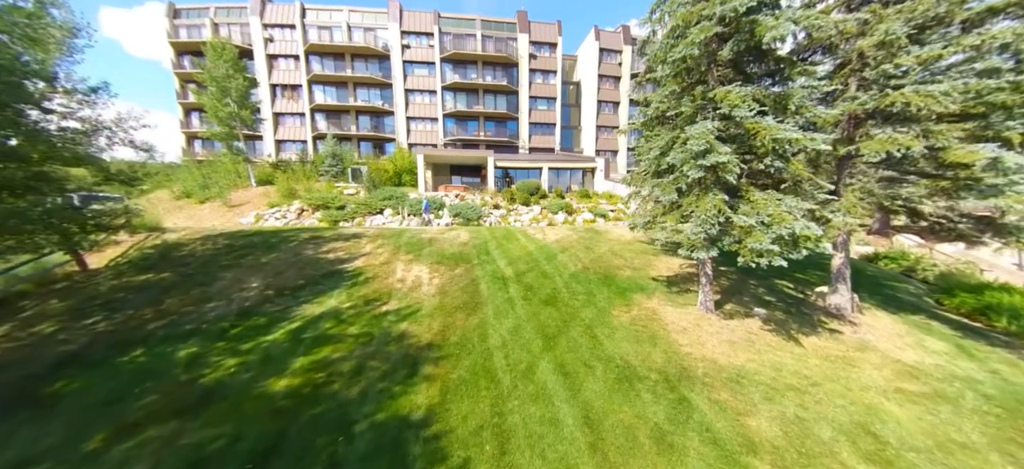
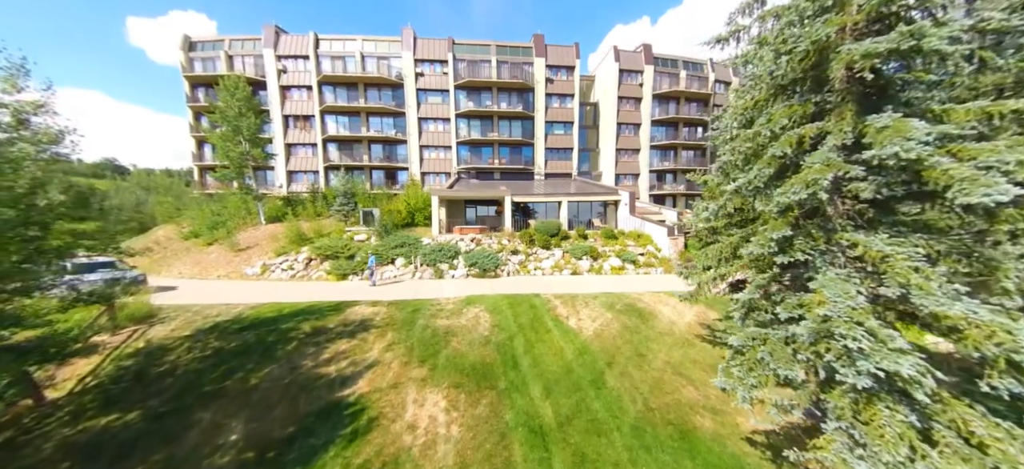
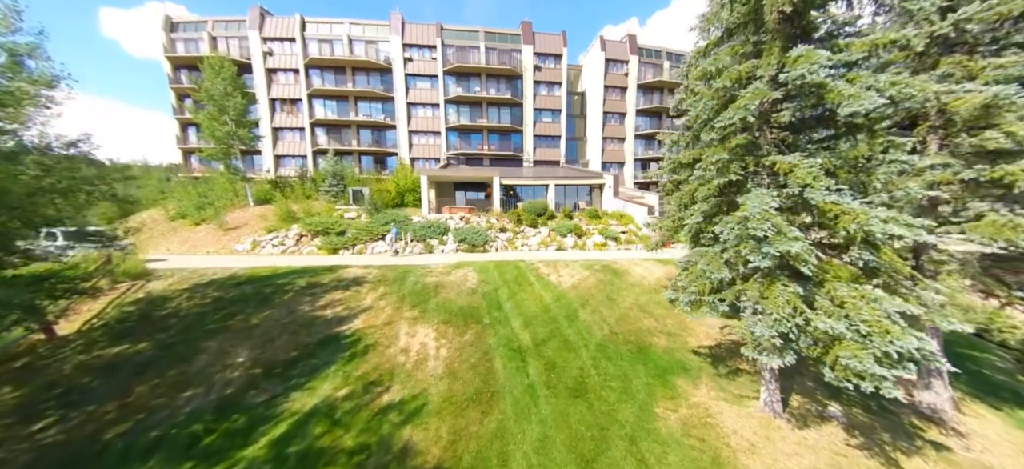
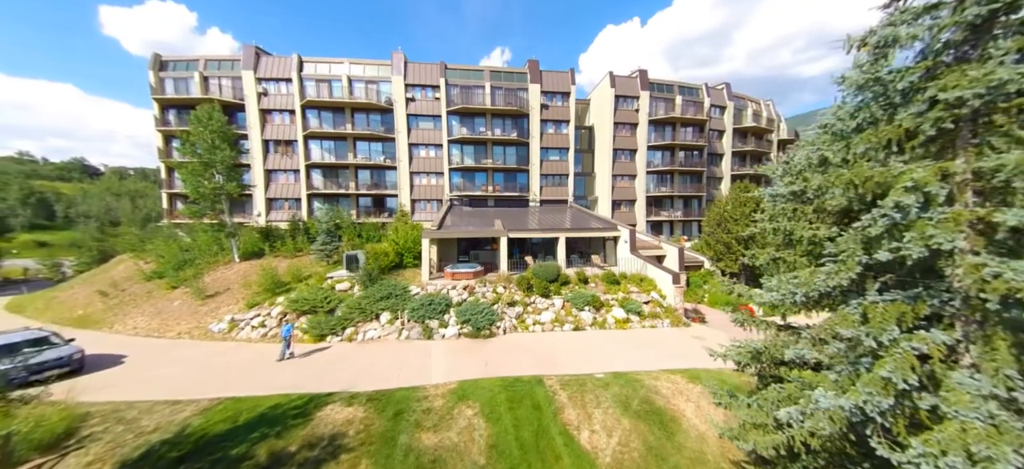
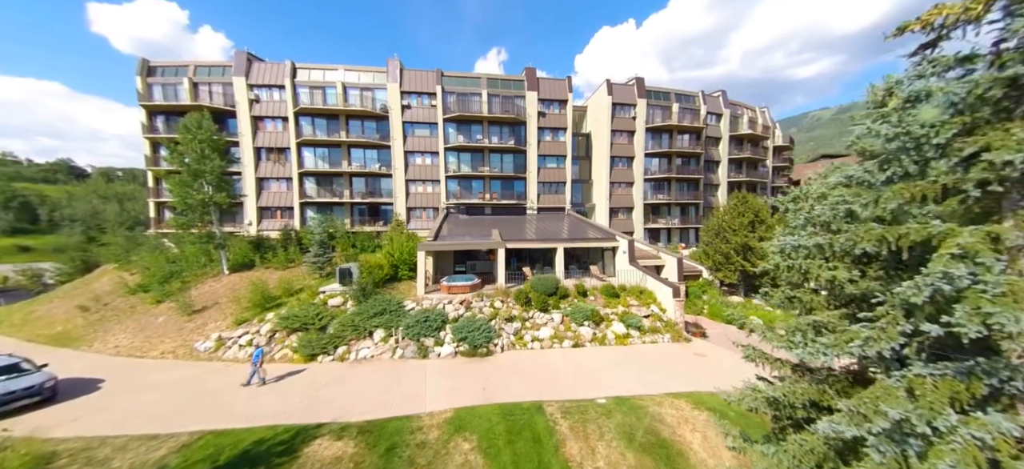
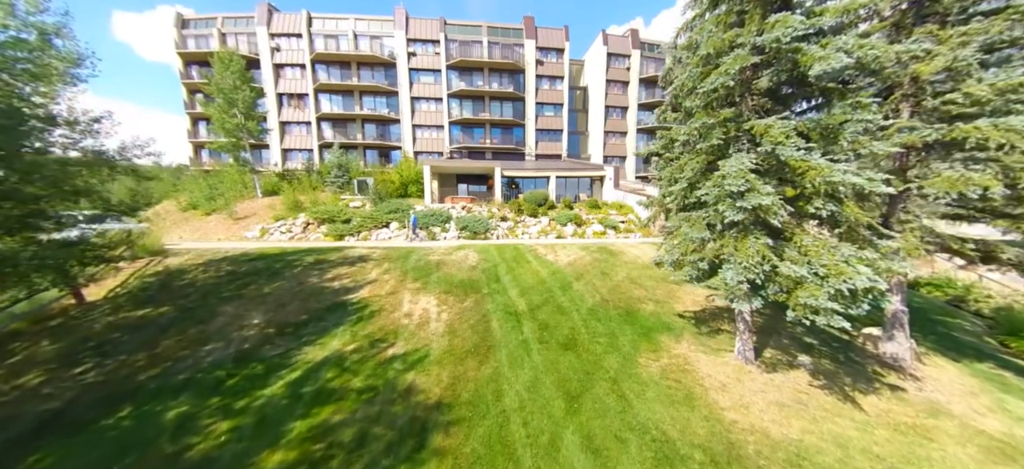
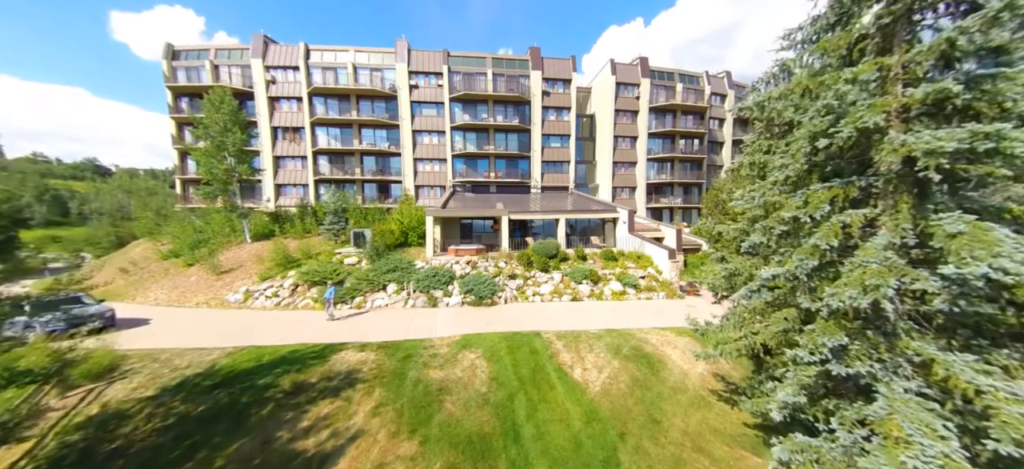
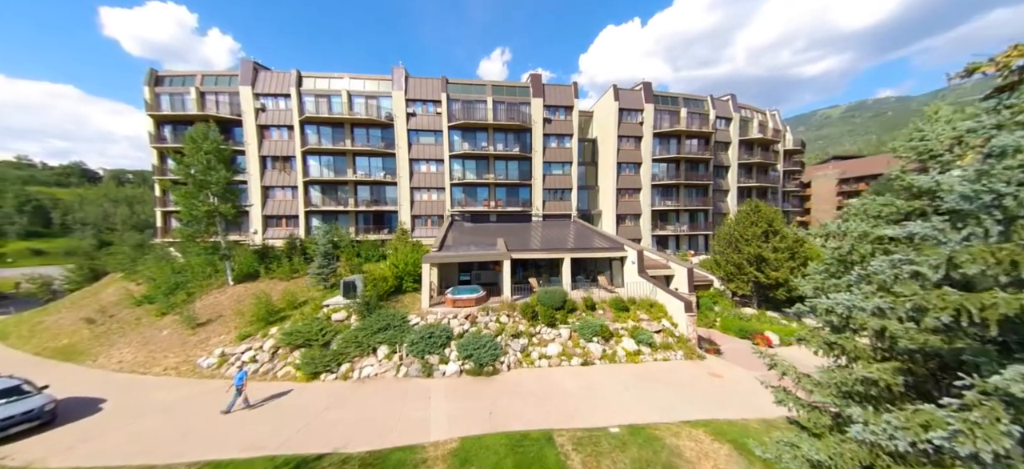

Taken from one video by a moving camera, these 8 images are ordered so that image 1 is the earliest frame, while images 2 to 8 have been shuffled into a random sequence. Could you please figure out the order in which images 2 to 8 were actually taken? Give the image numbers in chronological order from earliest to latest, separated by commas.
6, 3, 2, 7, 4, 5, 8
